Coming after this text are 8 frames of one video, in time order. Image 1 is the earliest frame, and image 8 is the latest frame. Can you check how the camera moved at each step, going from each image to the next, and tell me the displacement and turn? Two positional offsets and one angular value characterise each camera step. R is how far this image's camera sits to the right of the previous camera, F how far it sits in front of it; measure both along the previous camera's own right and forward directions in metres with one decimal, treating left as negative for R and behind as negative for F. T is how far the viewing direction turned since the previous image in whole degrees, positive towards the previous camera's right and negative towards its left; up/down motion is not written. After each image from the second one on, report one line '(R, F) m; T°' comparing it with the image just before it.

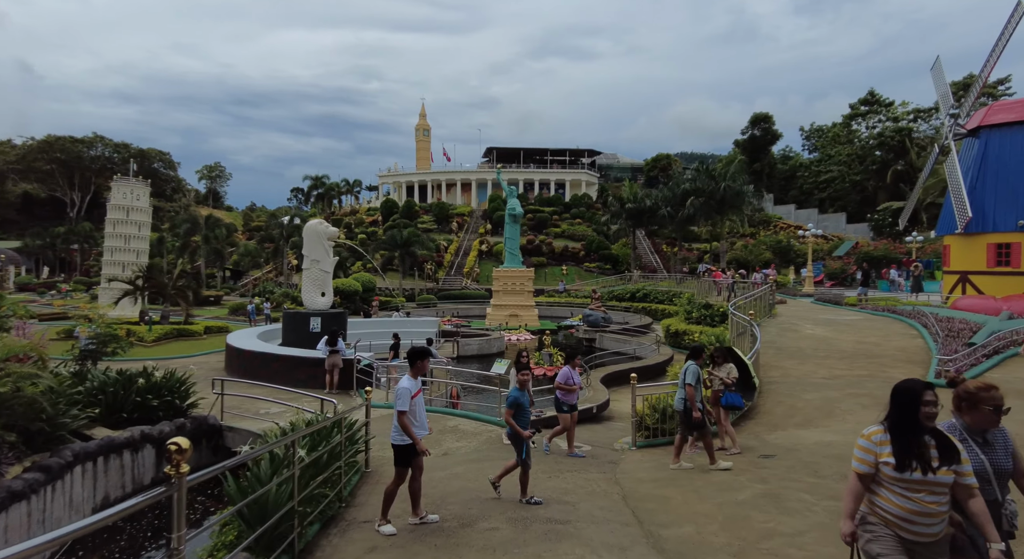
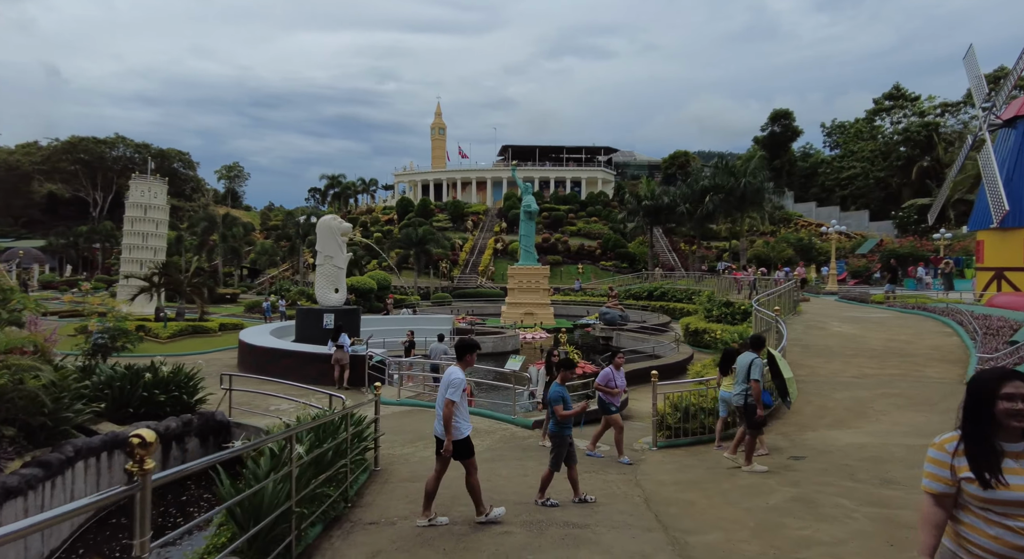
(0.0, +0.4) m; -1°
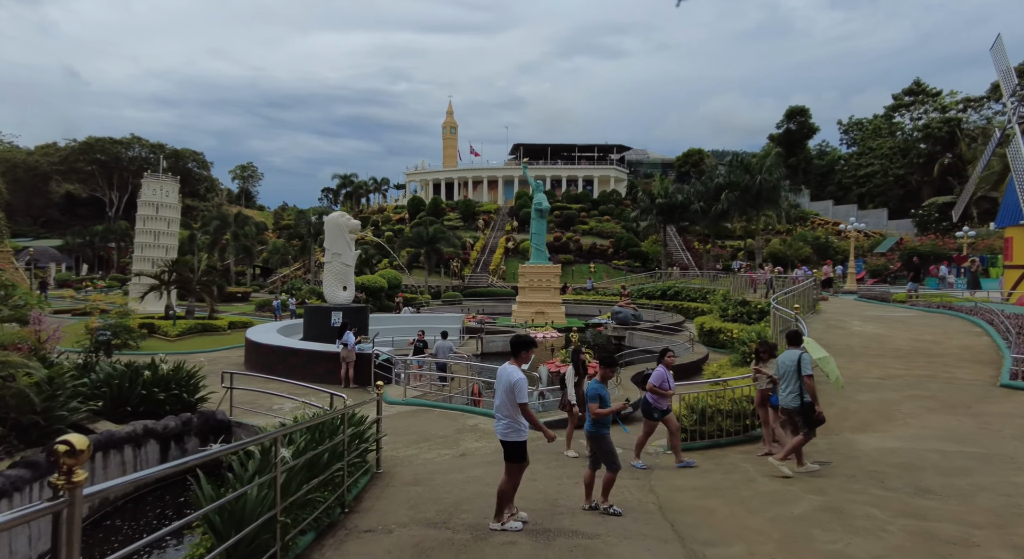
(+0.1, +0.3) m; -1°
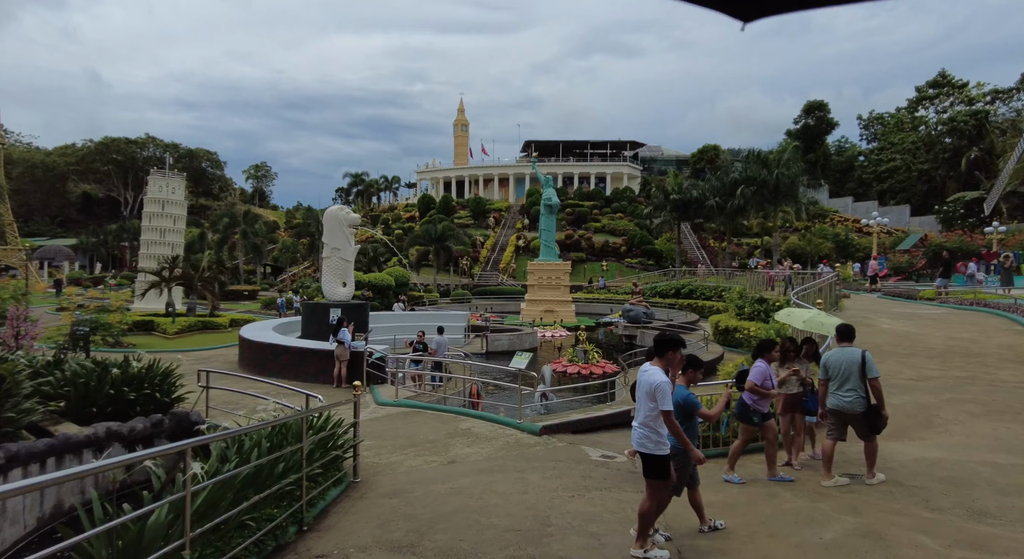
(+0.2, +0.8) m; -1°
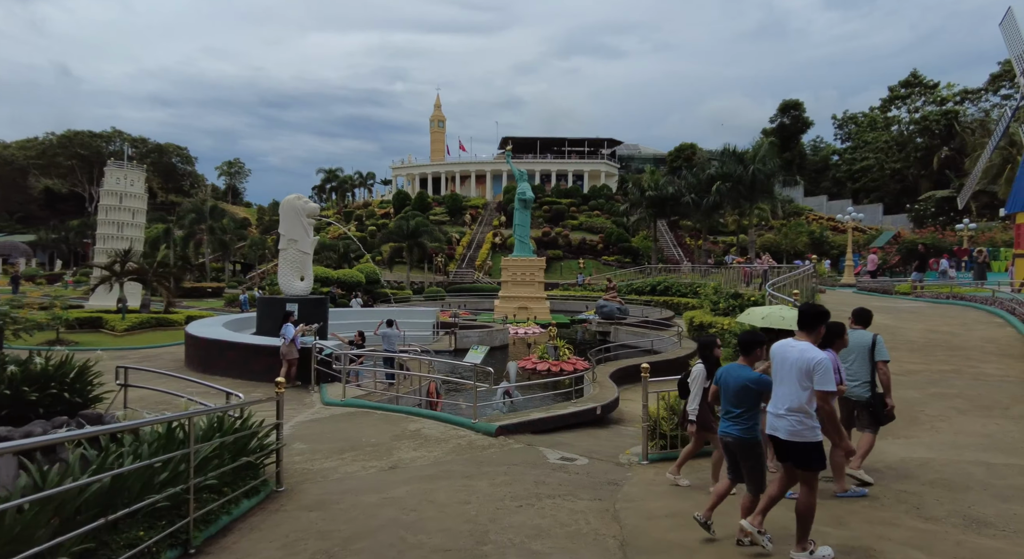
(+0.3, +0.8) m; +2°
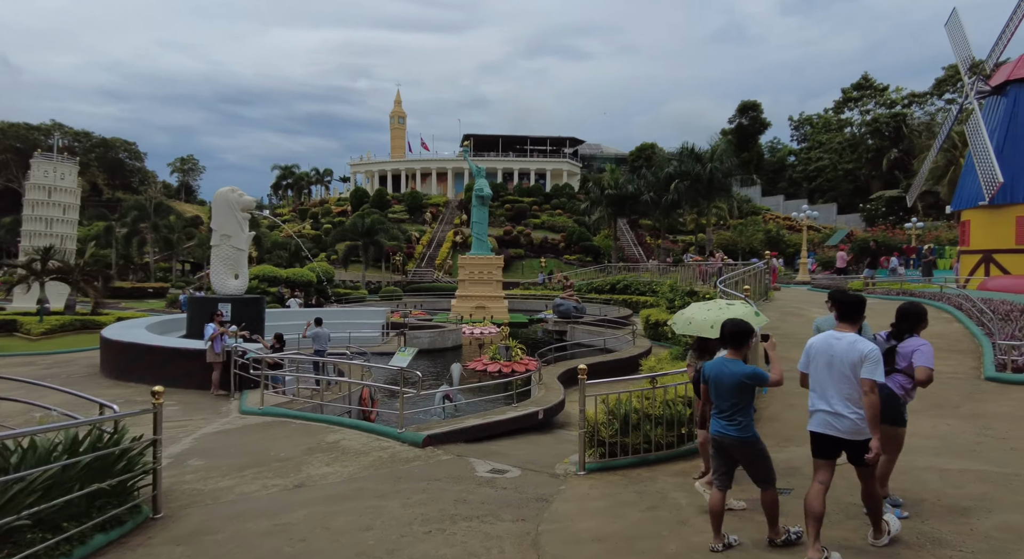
(+0.4, +0.7) m; +3°
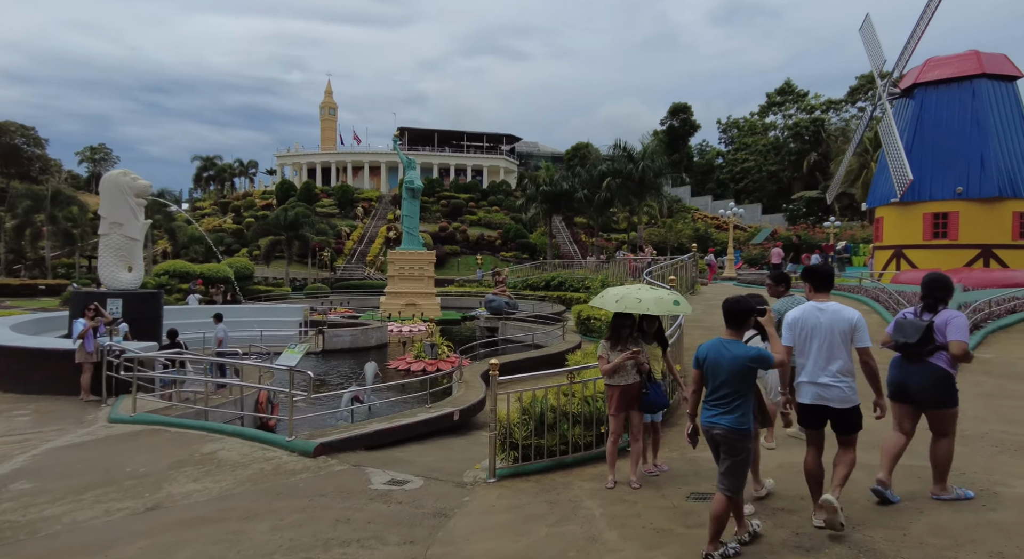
(+0.3, +0.7) m; +6°
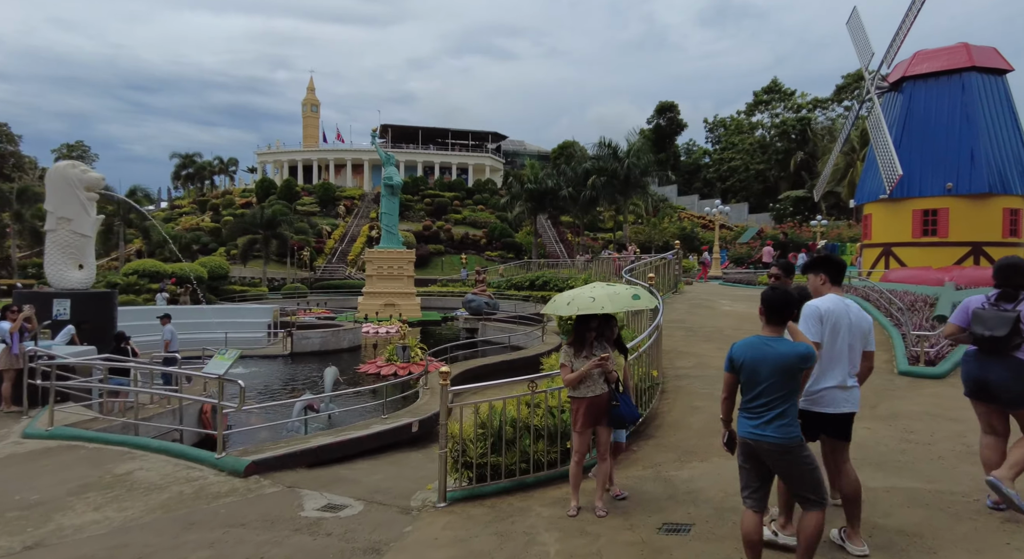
(+0.3, +0.7) m; +1°
